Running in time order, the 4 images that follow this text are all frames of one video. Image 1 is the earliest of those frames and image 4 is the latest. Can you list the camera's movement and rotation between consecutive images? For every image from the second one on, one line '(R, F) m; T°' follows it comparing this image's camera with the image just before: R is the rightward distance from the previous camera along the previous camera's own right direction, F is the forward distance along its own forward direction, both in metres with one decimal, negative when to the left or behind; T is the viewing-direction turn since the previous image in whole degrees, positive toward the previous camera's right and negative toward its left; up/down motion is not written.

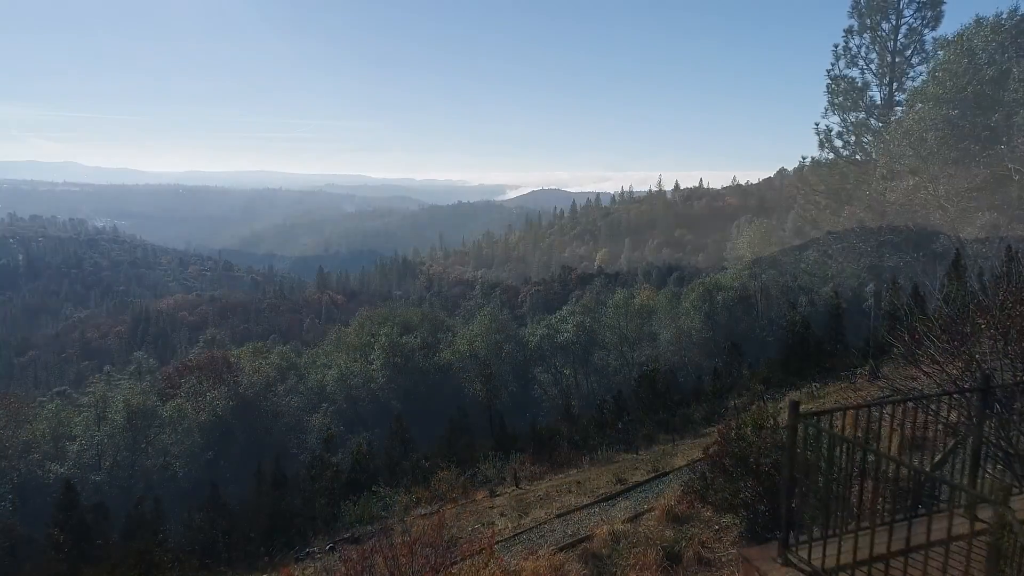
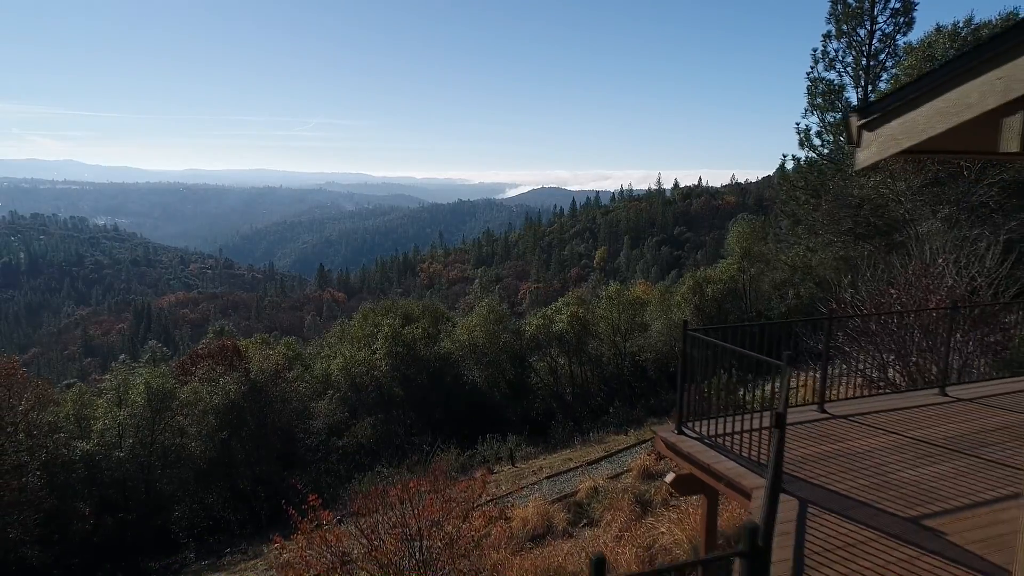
(+0.2, -1.3) m; 0°
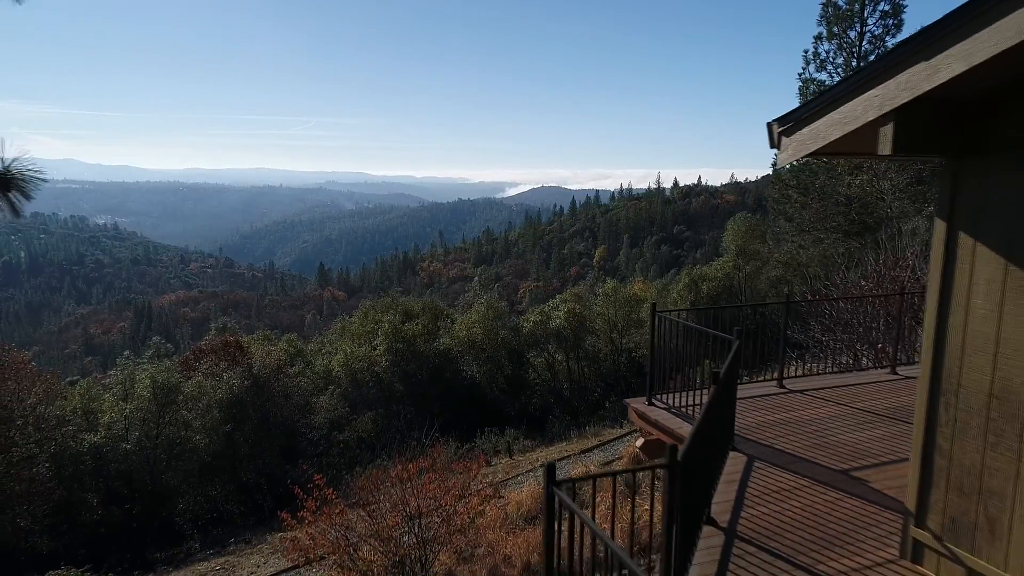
(+0.1, -0.5) m; 0°
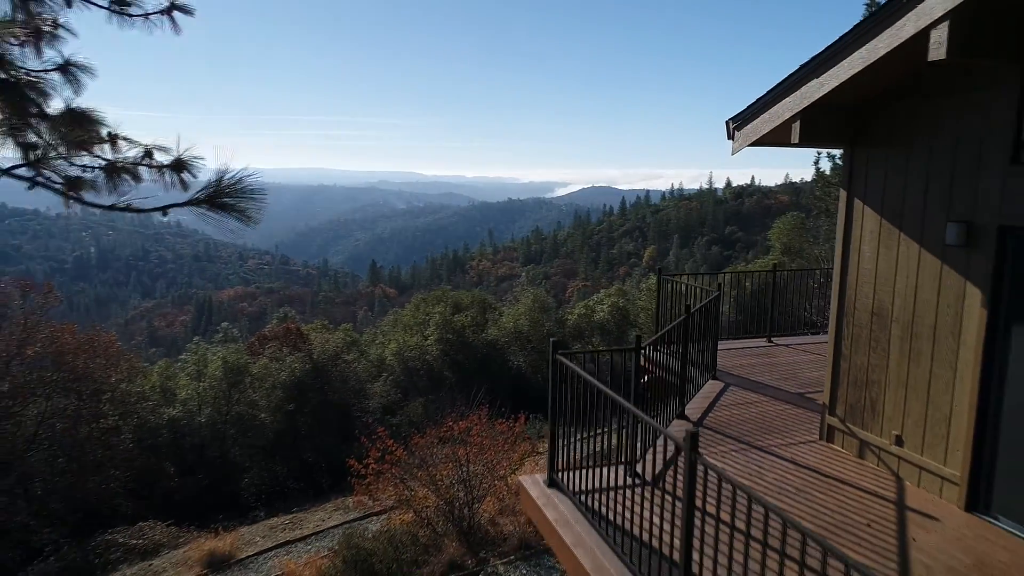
(+0.2, -1.2) m; -5°
